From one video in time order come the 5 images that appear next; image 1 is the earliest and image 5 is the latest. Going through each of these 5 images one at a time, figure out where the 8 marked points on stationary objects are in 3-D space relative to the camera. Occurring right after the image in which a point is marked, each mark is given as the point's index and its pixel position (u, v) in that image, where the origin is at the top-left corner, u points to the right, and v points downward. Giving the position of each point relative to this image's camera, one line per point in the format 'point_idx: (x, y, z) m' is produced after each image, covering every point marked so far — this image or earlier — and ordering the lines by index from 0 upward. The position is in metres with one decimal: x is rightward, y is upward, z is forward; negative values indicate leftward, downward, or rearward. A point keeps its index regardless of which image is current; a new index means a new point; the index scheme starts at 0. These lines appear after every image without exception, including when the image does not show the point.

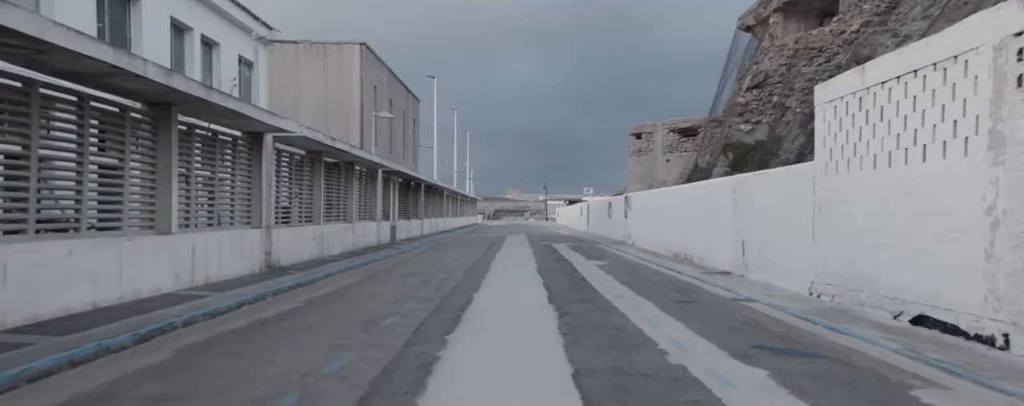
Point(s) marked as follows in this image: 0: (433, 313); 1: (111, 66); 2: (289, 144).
0: (-1.3, -1.8, +9.9) m
1: (-5.1, +1.8, +7.8) m
2: (-6.1, +1.6, +16.6) m
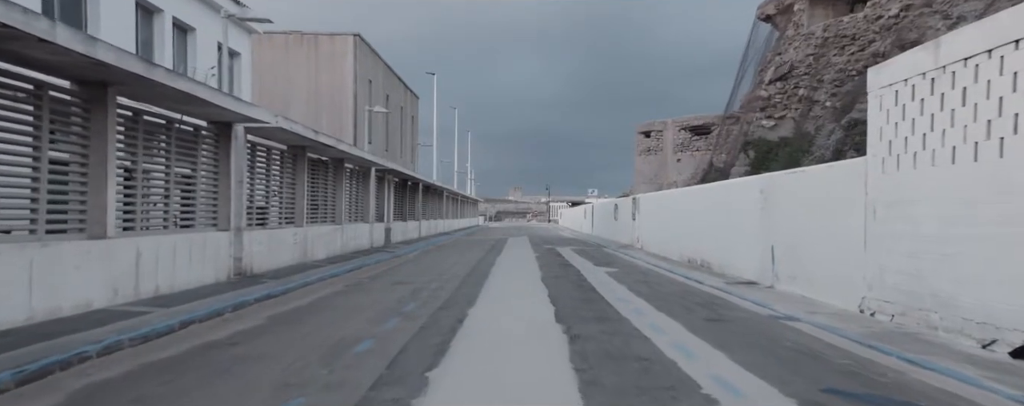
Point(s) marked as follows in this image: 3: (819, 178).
0: (-1.3, -1.8, +8.2) m
1: (-5.1, +1.8, +6.1) m
2: (-6.1, +1.6, +15.0) m
3: (+6.0, +0.5, +11.9) m
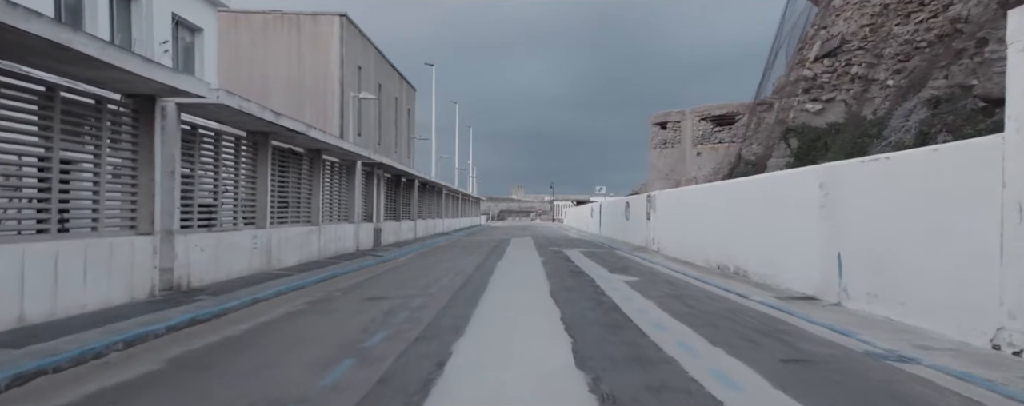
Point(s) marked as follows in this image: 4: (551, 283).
0: (-1.3, -1.7, +5.4) m
1: (-5.1, +1.8, +3.3) m
2: (-6.0, +1.7, +12.2) m
3: (+6.1, +0.6, +9.1) m
4: (+1.0, -2.0, +15.0) m
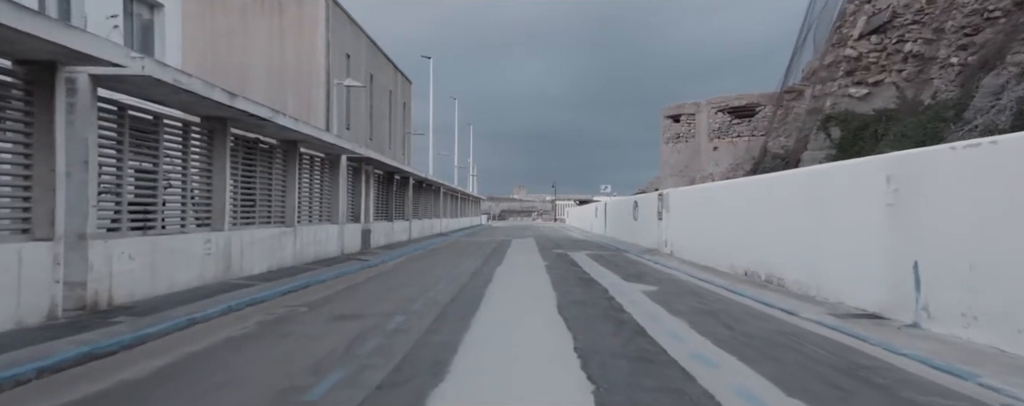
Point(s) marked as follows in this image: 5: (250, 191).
0: (-1.3, -1.7, +3.3) m
1: (-5.1, +1.9, +1.2) m
2: (-6.0, +1.7, +10.0) m
3: (+6.1, +0.6, +6.9) m
4: (+1.0, -2.0, +12.8) m
5: (-6.2, +0.3, +14.4) m
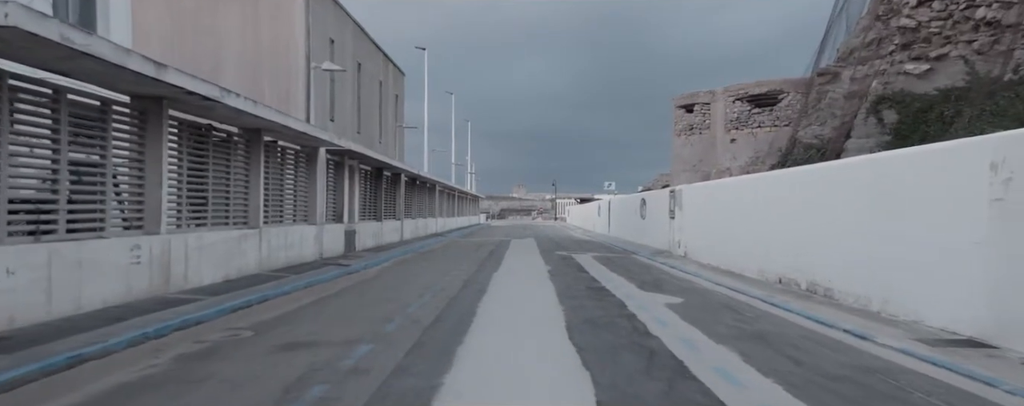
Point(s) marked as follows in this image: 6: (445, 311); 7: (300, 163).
0: (-1.3, -1.7, +1.0) m
1: (-5.2, +1.9, -1.1) m
2: (-6.1, +1.8, +7.8) m
3: (+6.0, +0.7, +4.7) m
4: (+0.9, -1.9, +10.6) m
5: (-6.3, +0.3, +12.2) m
6: (-1.2, -1.9, +10.6) m
7: (-6.3, +1.2, +18.0) m
